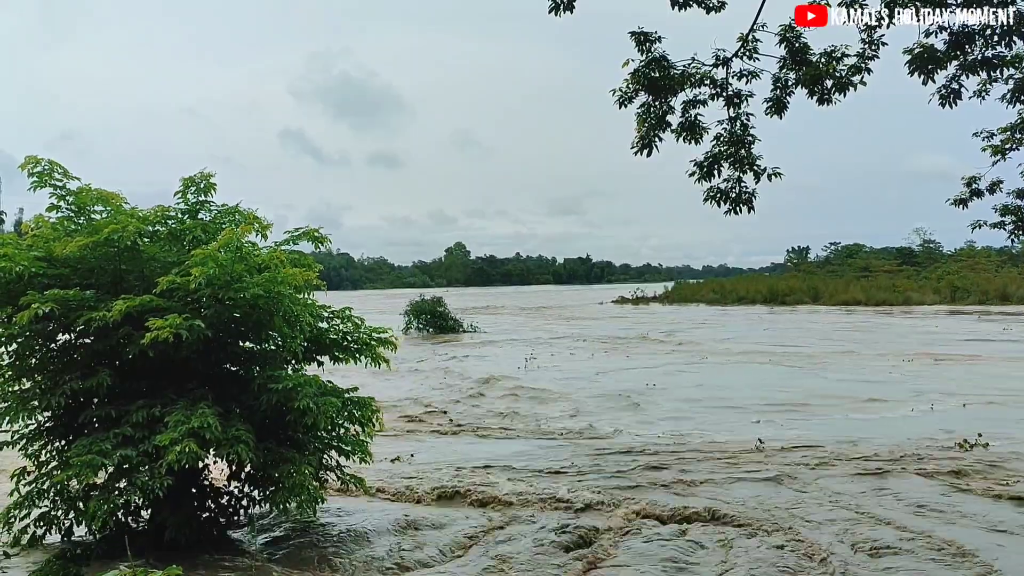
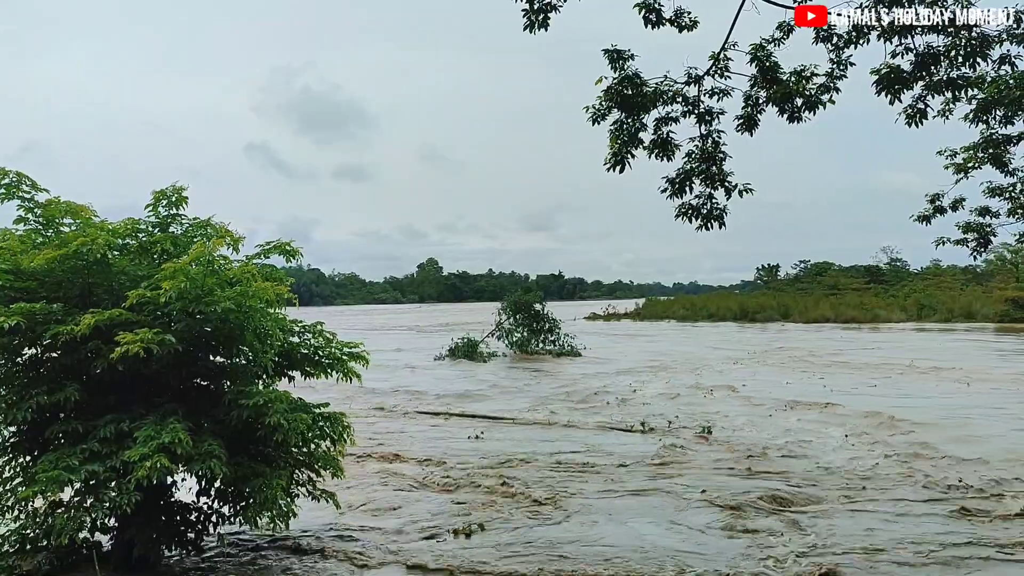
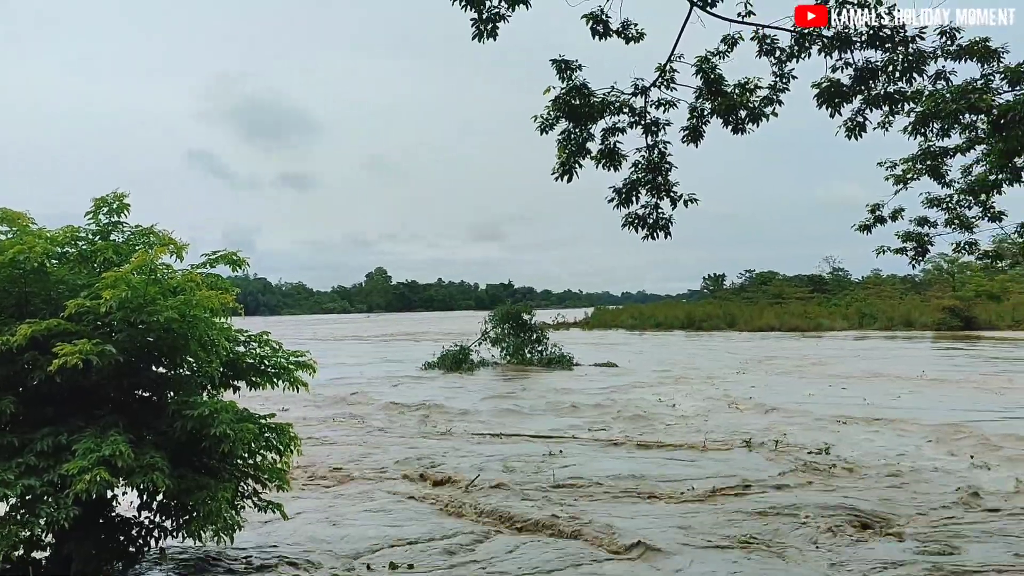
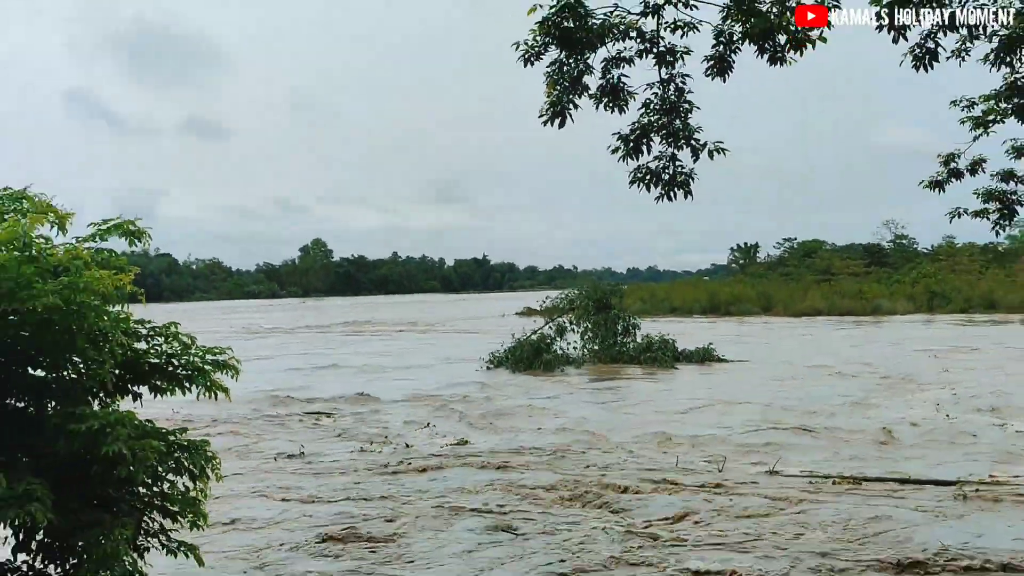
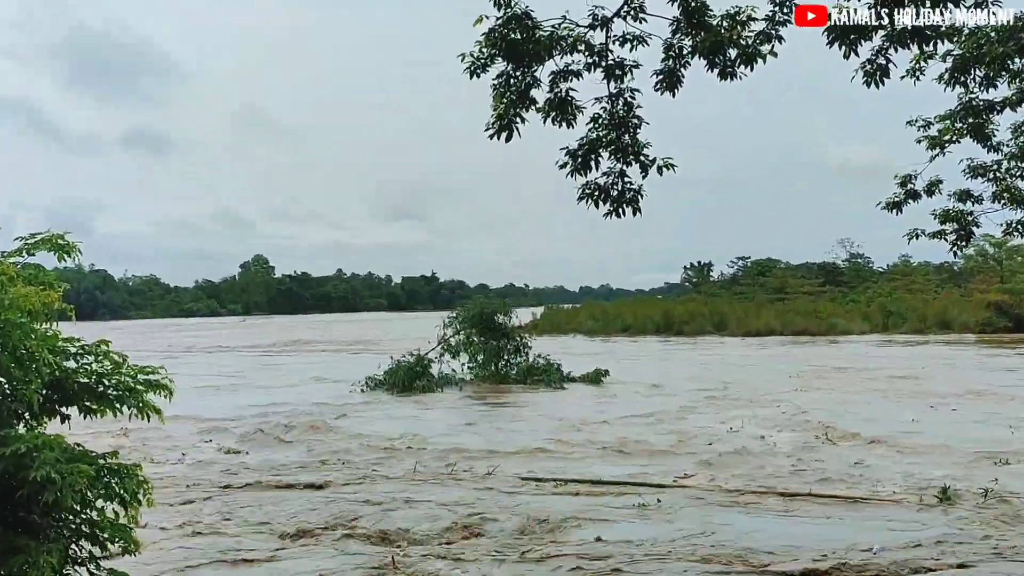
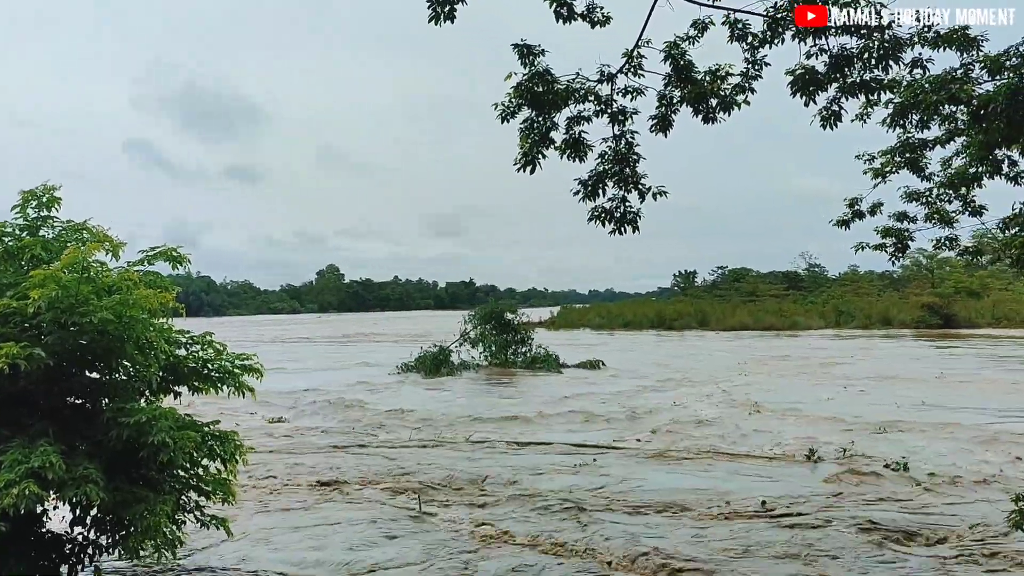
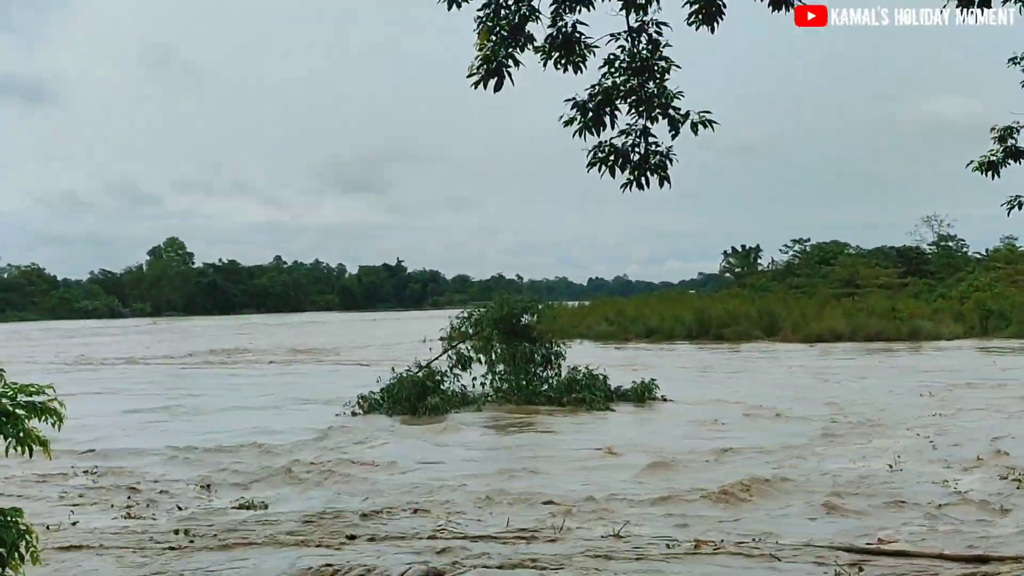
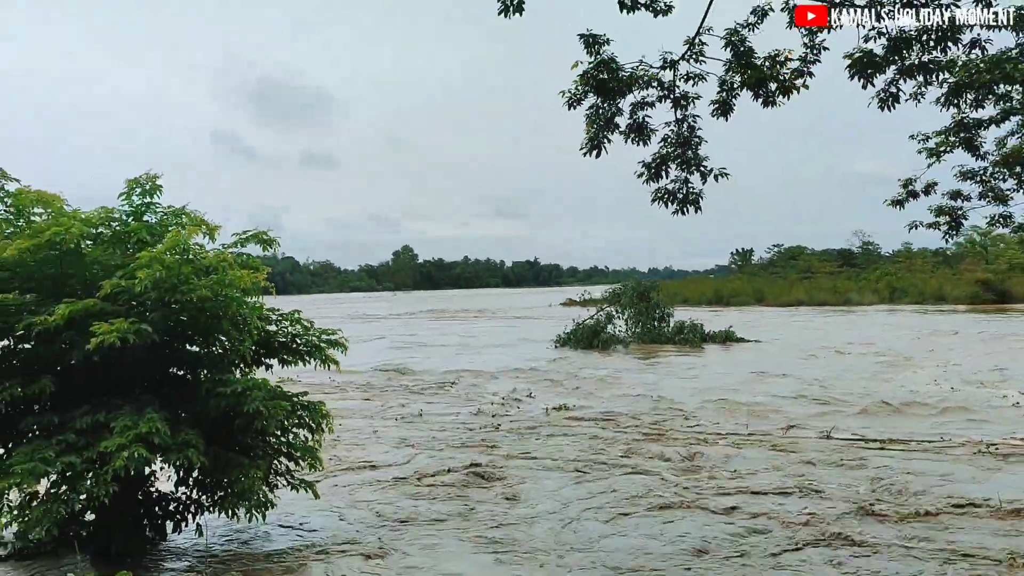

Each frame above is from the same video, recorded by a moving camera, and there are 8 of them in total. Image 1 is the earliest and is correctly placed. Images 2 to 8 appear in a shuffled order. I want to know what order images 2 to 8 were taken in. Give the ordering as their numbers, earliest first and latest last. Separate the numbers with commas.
2, 3, 6, 5, 7, 4, 8
